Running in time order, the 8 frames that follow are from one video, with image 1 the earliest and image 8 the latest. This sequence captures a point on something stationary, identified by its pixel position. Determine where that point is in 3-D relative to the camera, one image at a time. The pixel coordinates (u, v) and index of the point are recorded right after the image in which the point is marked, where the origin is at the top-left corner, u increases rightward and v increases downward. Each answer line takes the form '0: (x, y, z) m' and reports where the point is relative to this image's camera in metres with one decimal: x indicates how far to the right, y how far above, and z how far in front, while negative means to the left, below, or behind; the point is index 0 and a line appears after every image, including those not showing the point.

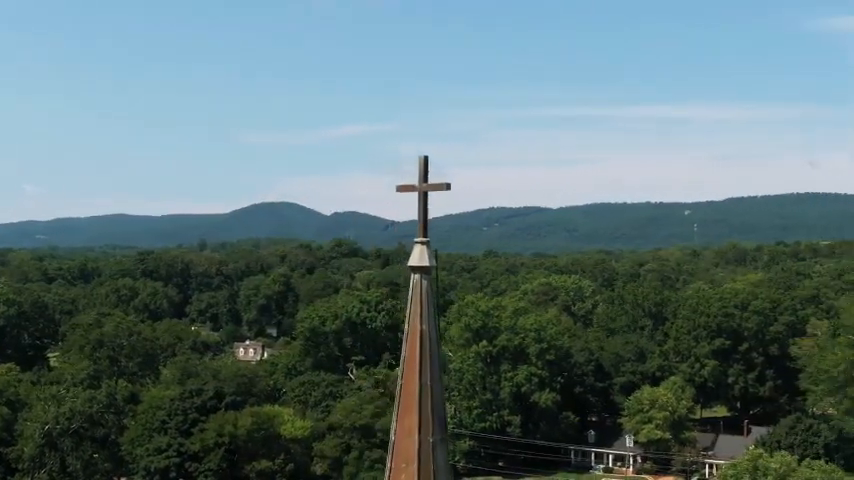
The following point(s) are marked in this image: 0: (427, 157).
0: (0.0, +0.4, +5.7) m
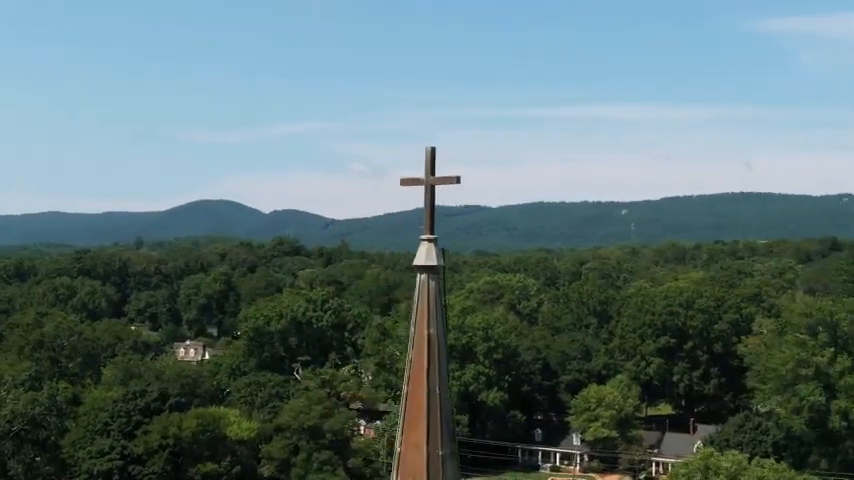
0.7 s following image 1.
0: (0.0, +0.4, +5.4) m
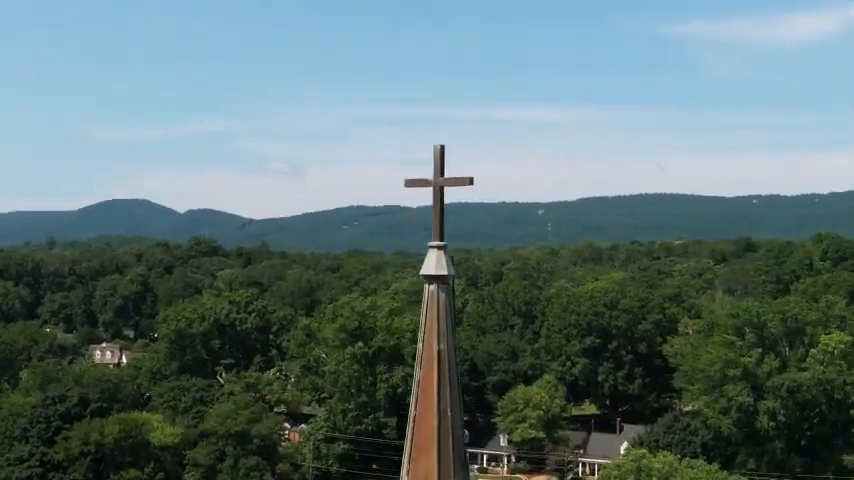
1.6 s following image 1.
0: (+0.1, +0.4, +5.0) m
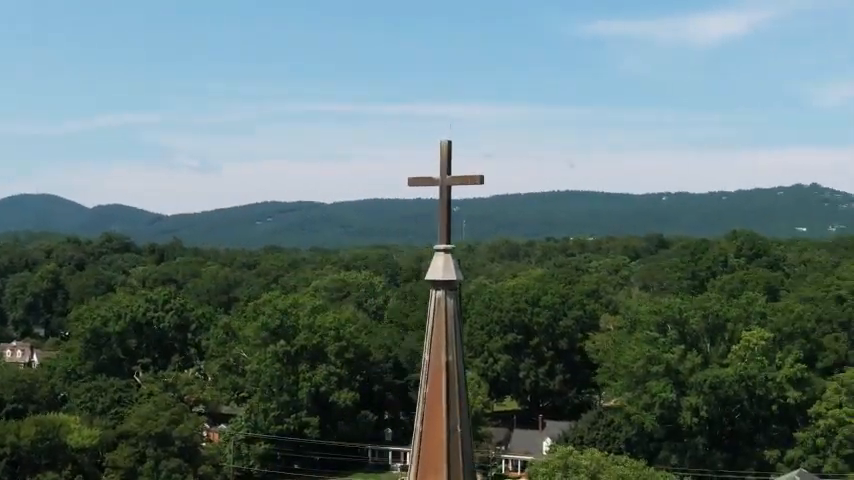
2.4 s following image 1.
0: (+0.1, +0.4, +4.7) m
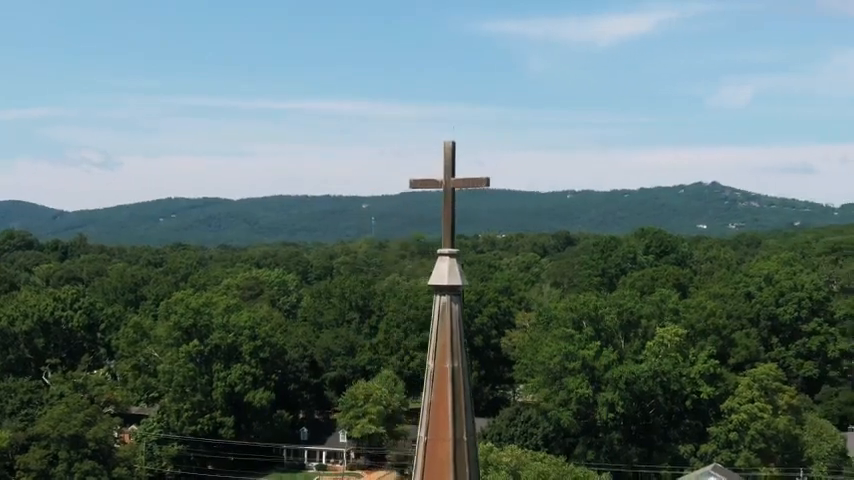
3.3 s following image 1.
0: (+0.1, +0.3, +4.6) m
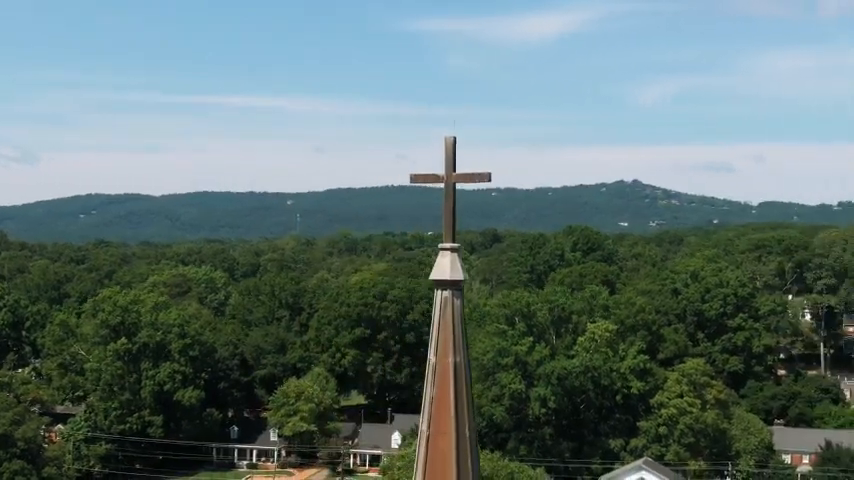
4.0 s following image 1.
0: (+0.1, +0.4, +4.6) m
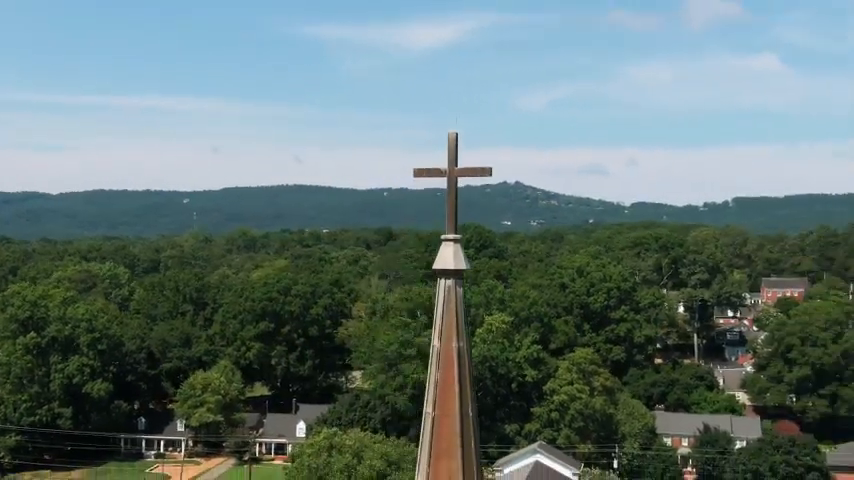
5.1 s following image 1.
0: (+0.2, +0.4, +6.6) m
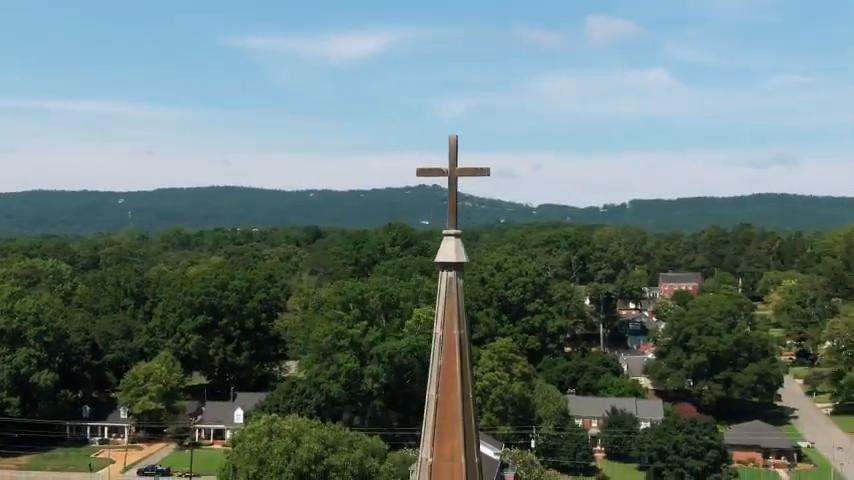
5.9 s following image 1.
0: (+0.1, +0.4, +9.8) m
